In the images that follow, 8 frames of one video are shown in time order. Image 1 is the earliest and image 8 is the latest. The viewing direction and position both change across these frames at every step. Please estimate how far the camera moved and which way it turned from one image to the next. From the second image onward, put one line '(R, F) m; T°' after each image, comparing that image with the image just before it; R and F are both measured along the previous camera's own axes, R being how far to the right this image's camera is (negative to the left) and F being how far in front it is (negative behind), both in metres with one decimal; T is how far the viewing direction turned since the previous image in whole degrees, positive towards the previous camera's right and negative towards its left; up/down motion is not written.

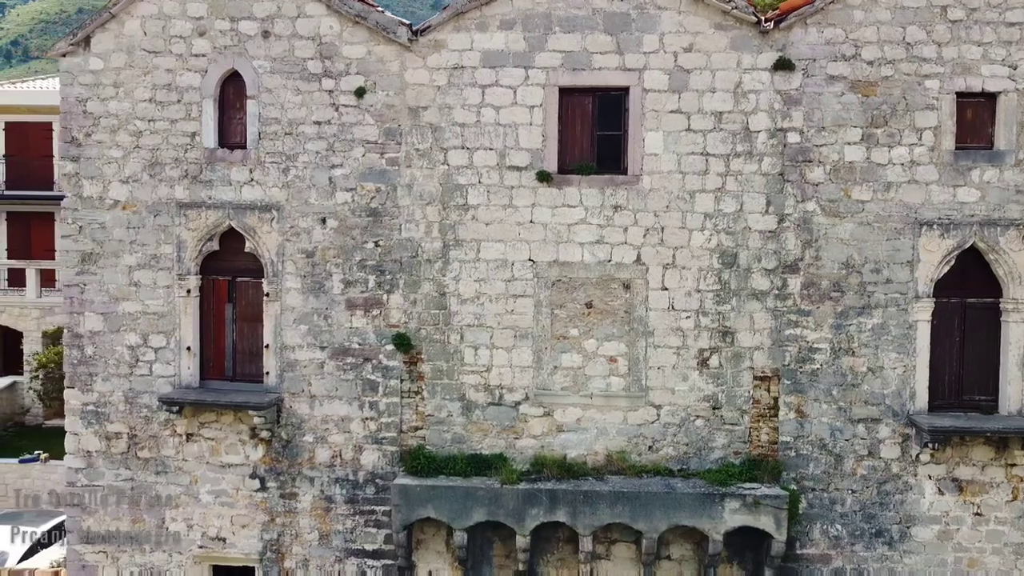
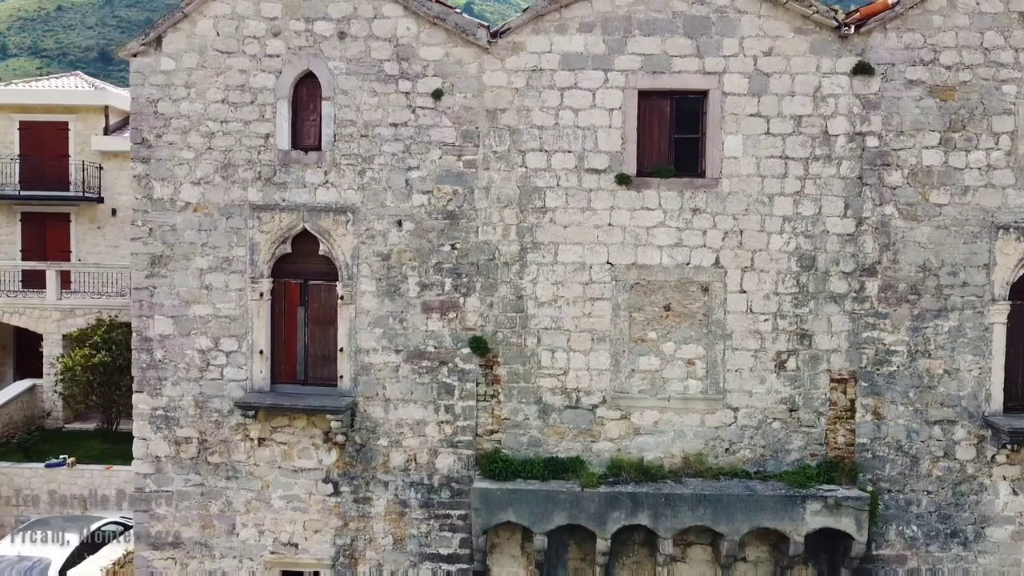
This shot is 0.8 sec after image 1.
(-1.0, 0.0) m; +1°
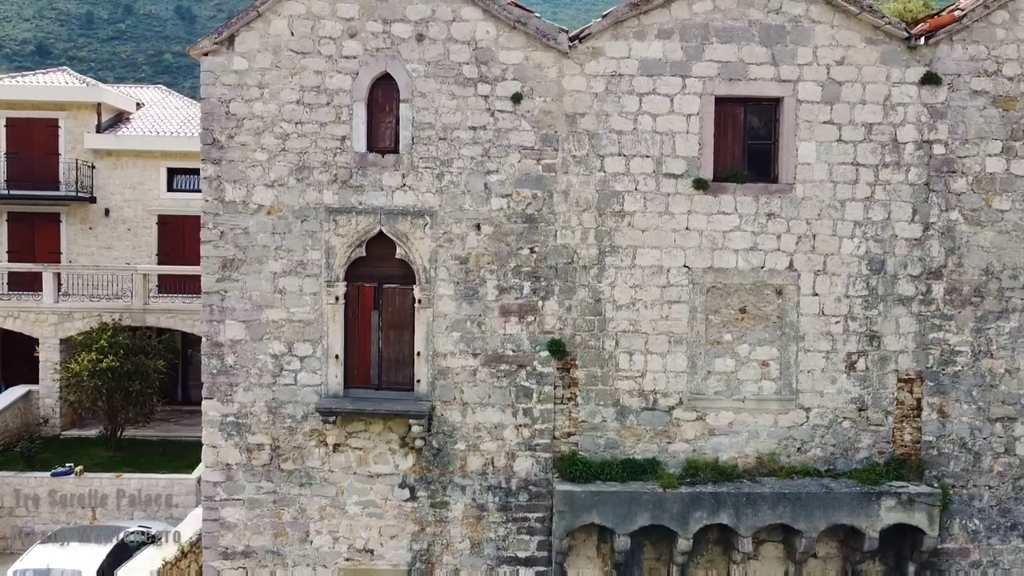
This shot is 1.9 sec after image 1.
(-1.3, 0.0) m; +4°
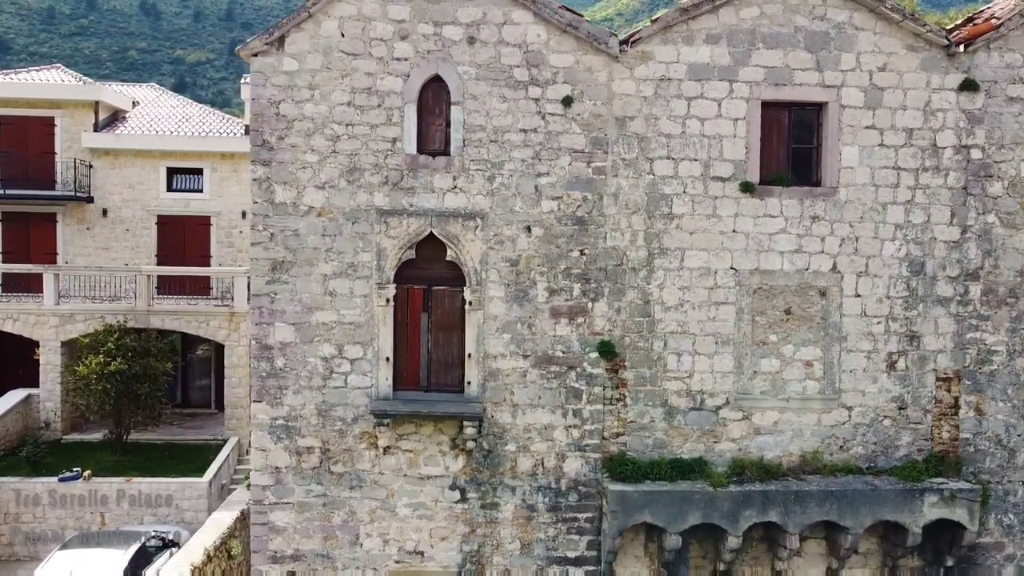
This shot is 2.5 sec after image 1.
(-0.8, 0.0) m; +2°
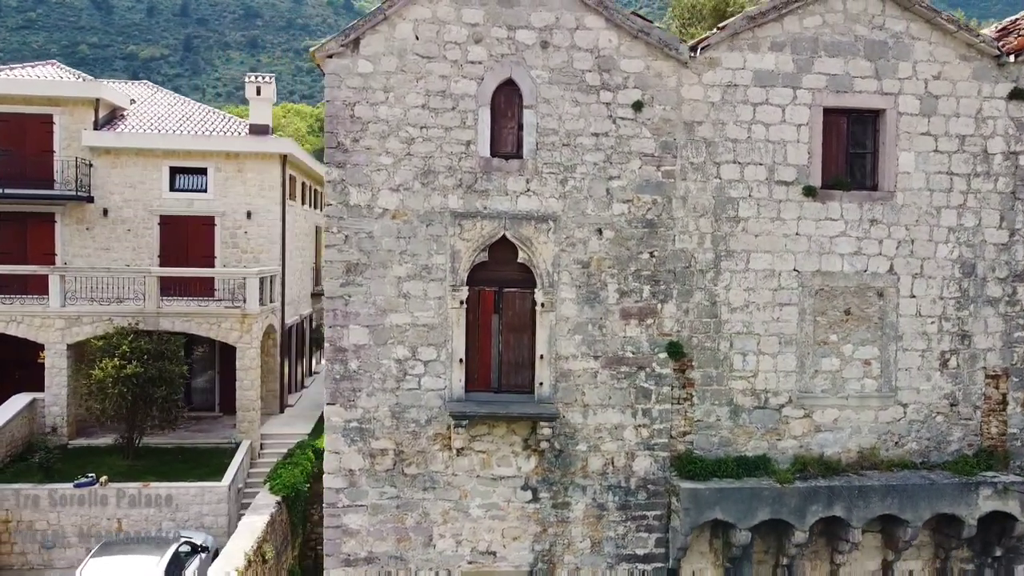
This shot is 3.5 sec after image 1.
(-1.2, -0.1) m; +3°
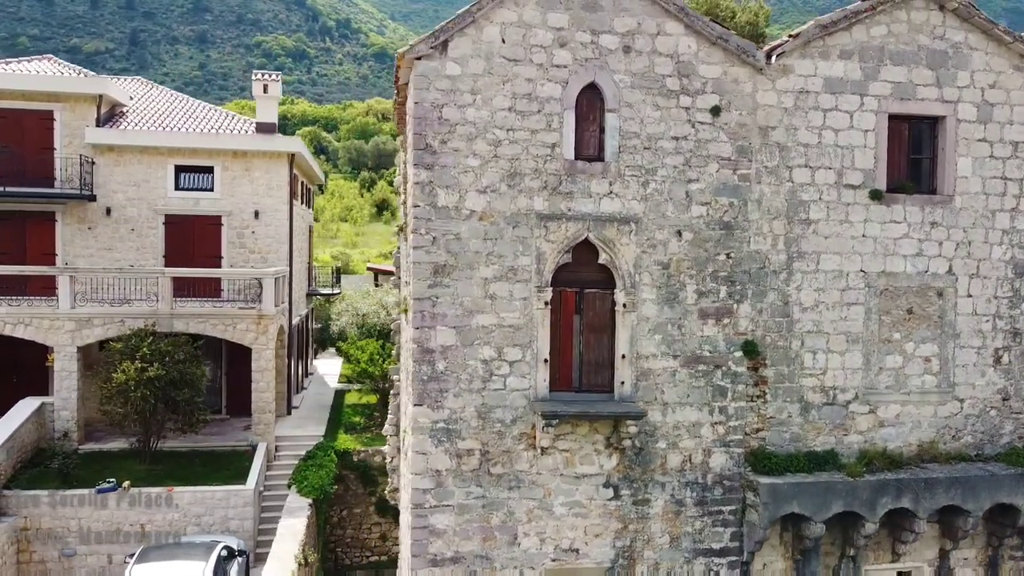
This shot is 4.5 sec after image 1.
(-1.3, -0.1) m; +3°
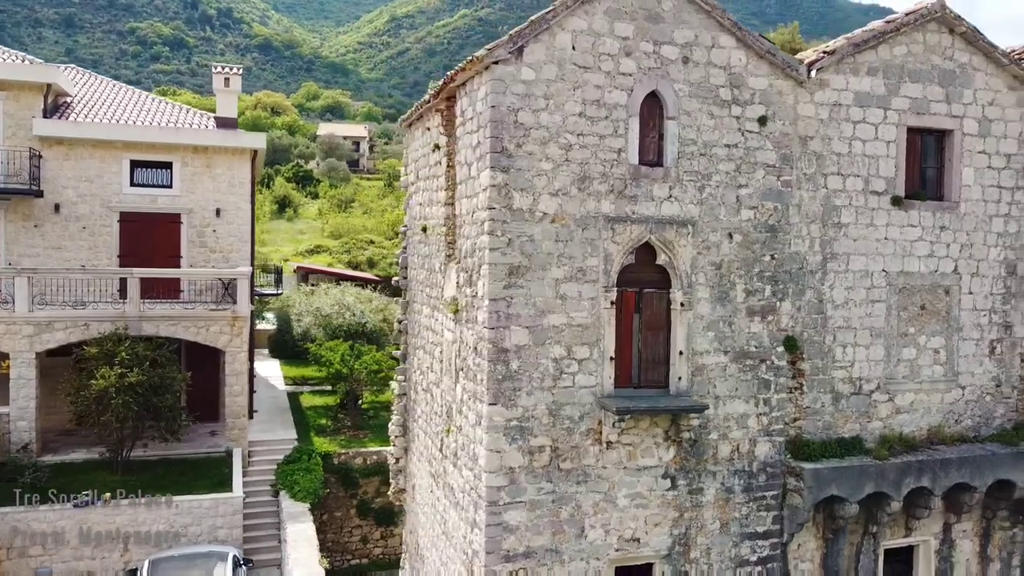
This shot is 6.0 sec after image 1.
(-1.9, -0.1) m; +8°
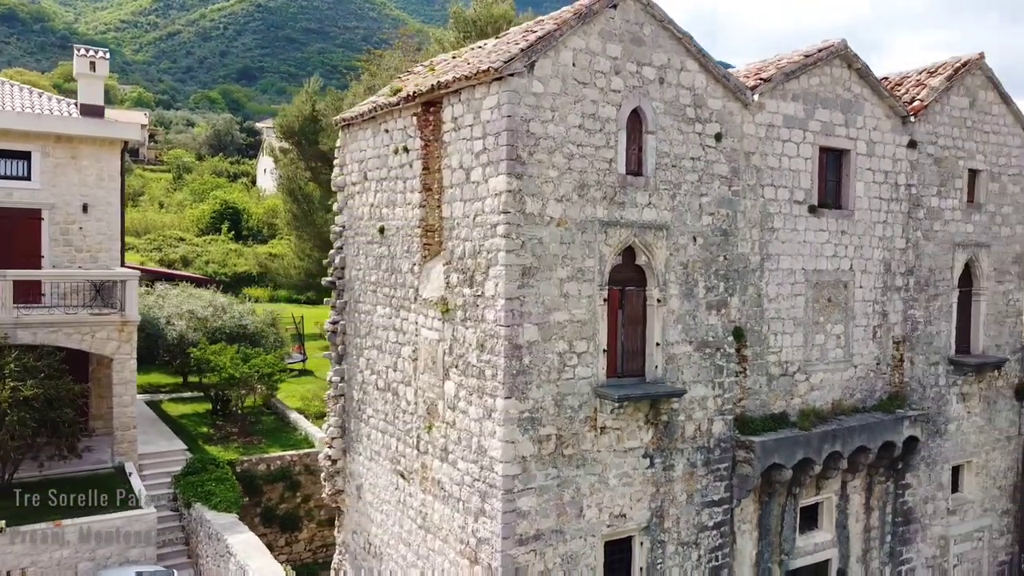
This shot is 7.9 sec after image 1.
(-2.4, -0.2) m; +15°
